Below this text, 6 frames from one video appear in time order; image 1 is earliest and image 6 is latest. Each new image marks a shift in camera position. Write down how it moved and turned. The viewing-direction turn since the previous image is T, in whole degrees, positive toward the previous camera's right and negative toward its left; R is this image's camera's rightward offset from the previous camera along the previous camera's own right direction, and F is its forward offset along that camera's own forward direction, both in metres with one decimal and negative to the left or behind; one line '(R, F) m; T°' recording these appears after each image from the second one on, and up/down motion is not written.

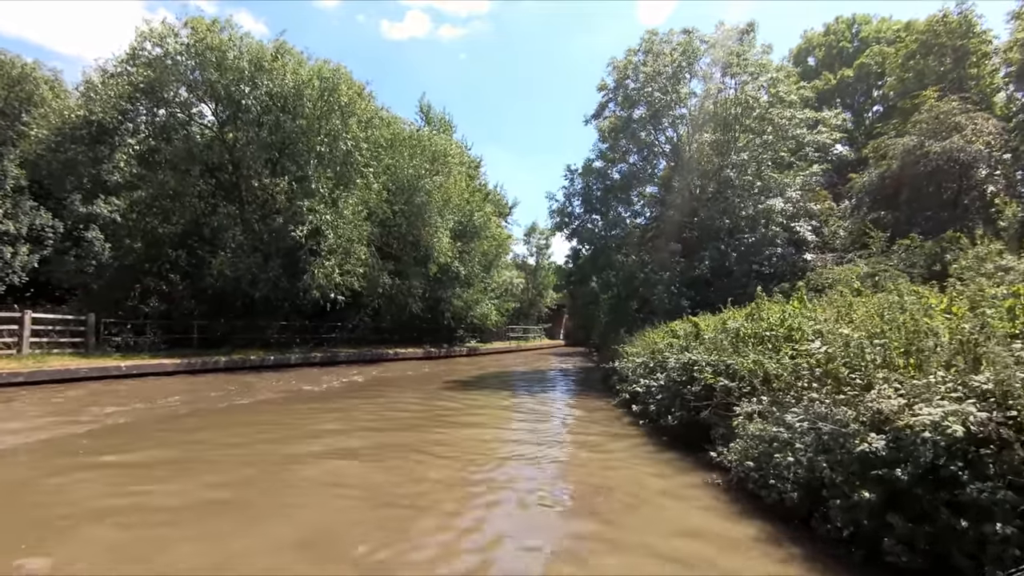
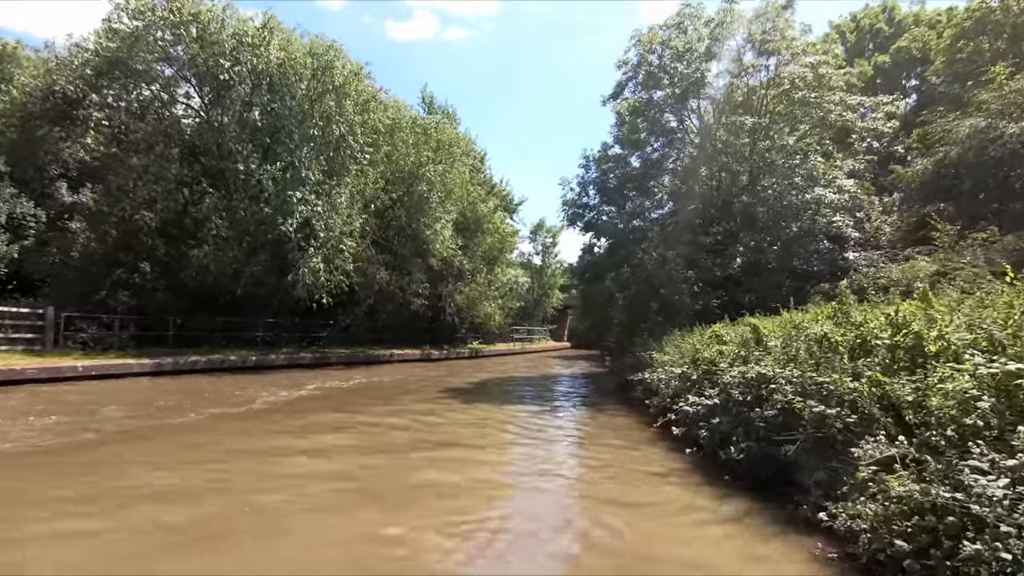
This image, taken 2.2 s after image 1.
(-0.1, +1.8) m; 0°
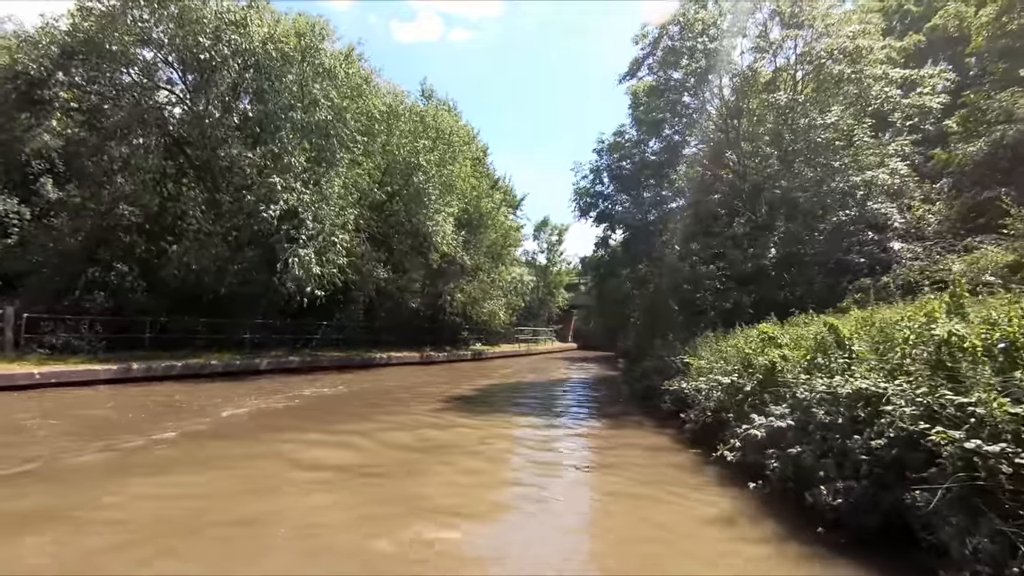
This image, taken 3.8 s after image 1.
(-0.1, +1.5) m; 0°
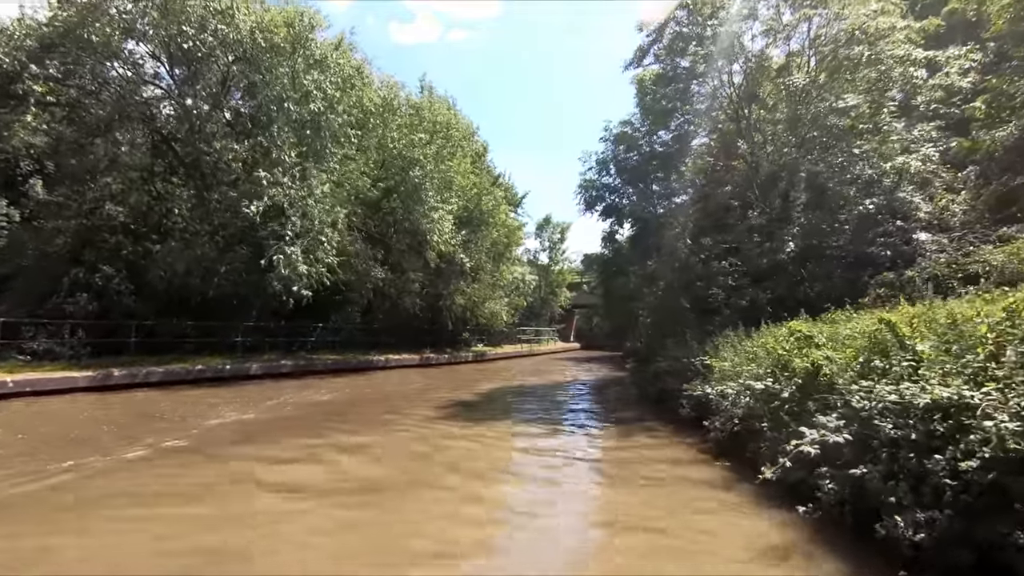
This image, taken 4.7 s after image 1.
(0.0, +0.8) m; 0°
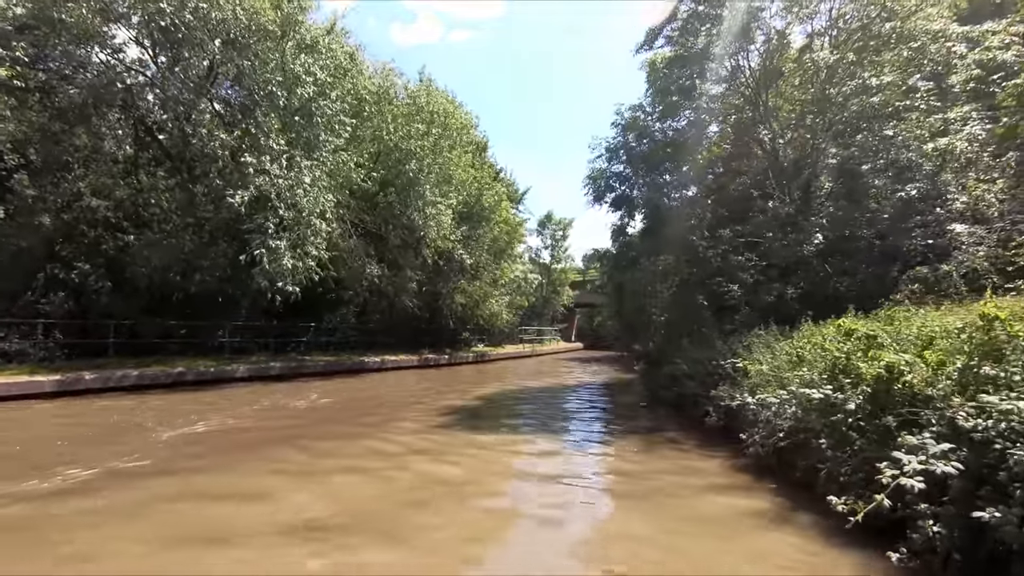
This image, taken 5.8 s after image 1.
(-0.1, +1.0) m; 0°
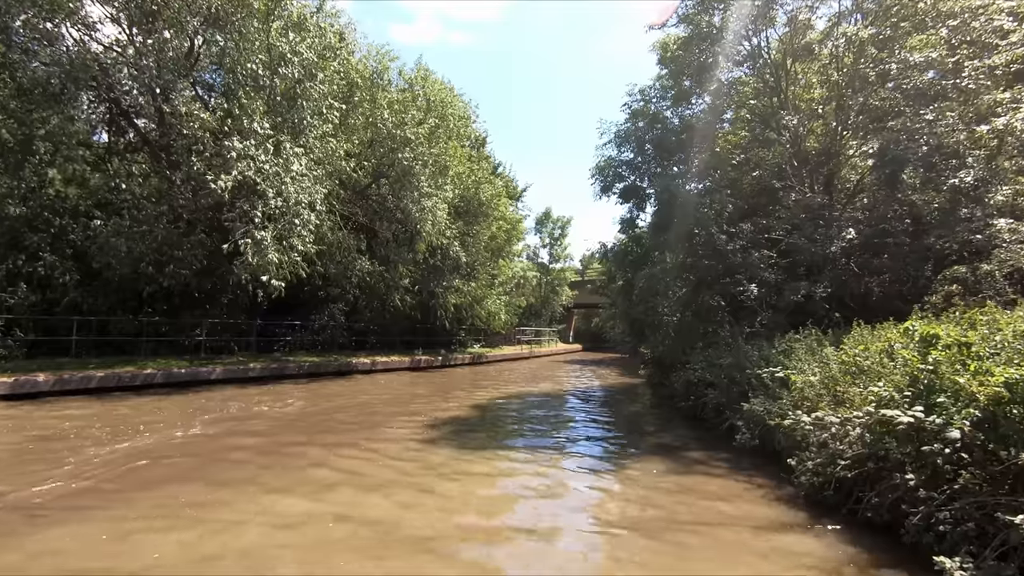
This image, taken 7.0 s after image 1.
(-0.1, +1.1) m; 0°
